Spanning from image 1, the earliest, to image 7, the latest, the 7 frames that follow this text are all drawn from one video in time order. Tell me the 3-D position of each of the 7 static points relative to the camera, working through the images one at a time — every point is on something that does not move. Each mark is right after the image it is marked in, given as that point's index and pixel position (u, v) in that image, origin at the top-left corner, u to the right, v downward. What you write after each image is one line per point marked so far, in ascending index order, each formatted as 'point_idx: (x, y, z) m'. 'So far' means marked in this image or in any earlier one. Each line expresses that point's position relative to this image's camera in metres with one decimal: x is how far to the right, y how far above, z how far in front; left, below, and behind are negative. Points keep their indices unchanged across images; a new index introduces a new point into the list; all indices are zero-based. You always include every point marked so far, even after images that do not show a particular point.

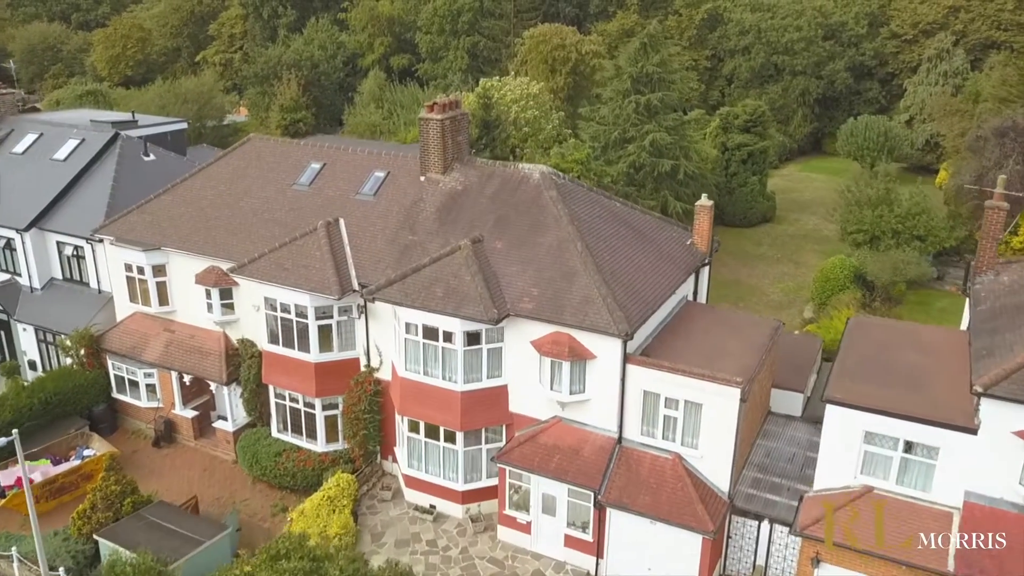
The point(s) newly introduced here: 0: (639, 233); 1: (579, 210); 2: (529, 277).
0: (+2.7, +1.2, +17.6) m
1: (+1.4, +1.6, +16.9) m
2: (+0.3, +0.2, +15.5) m
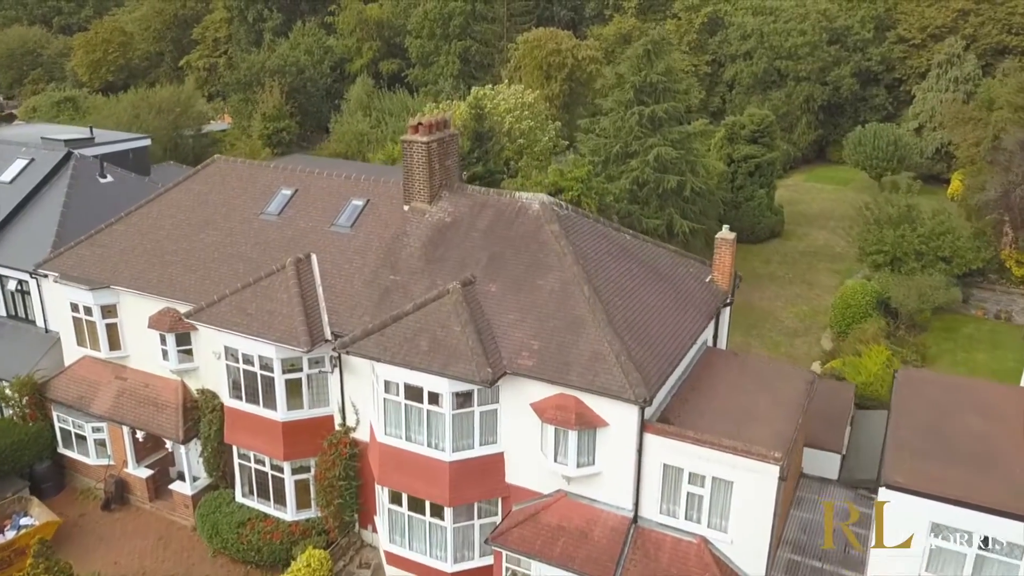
0: (+2.7, +0.3, +15.4) m
1: (+1.3, +0.8, +14.8) m
2: (+0.3, -0.6, +13.3) m
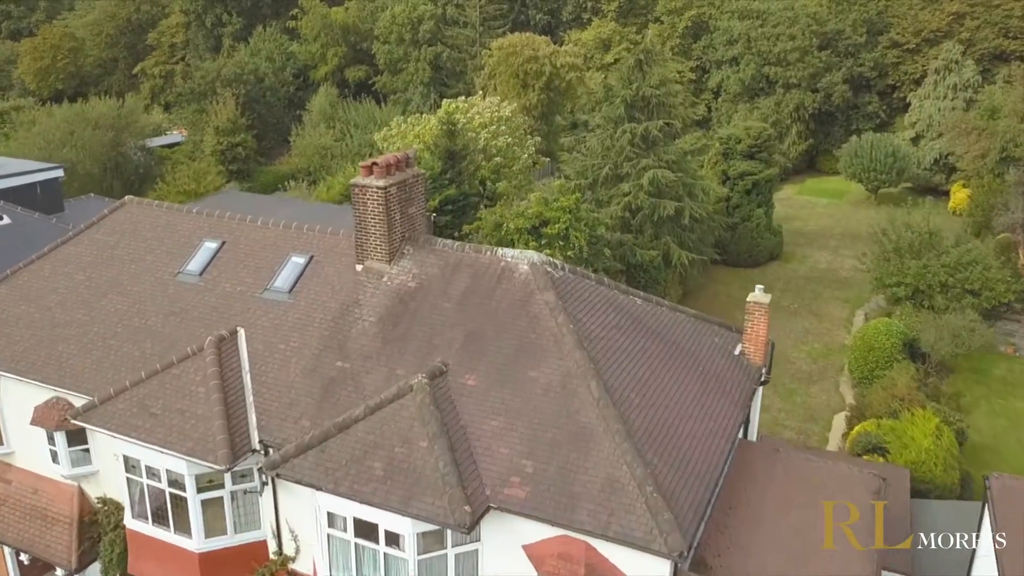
0: (+2.4, -0.9, +12.2) m
1: (+1.1, -0.5, +11.5) m
2: (+0.1, -1.9, +10.1) m
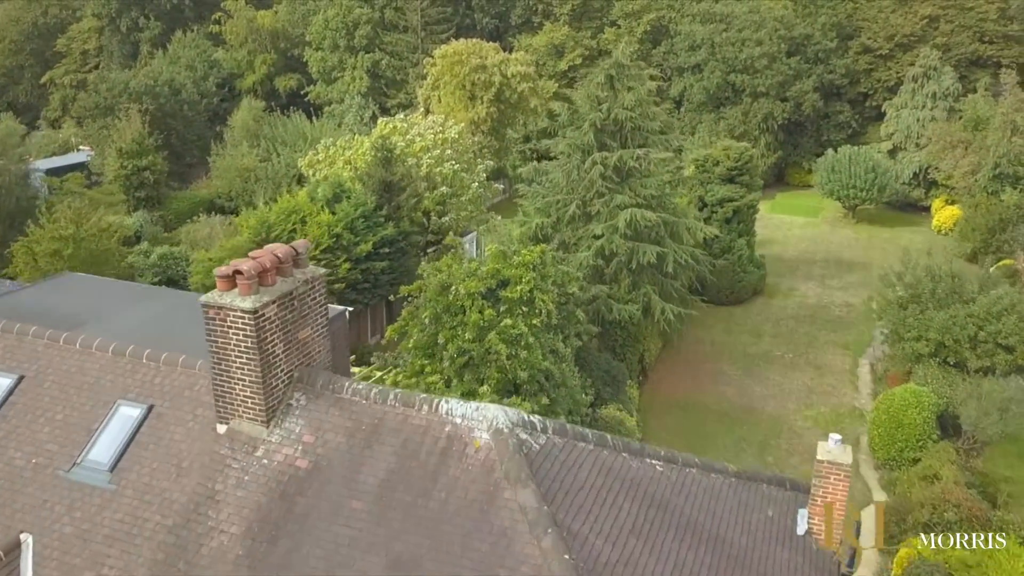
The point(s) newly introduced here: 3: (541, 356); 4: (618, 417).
0: (+2.0, -2.5, +7.9) m
1: (+0.7, -2.1, +7.1) m
2: (-0.2, -3.5, +5.6) m
3: (+0.6, -1.4, +16.6) m
4: (+2.5, -3.0, +19.5) m
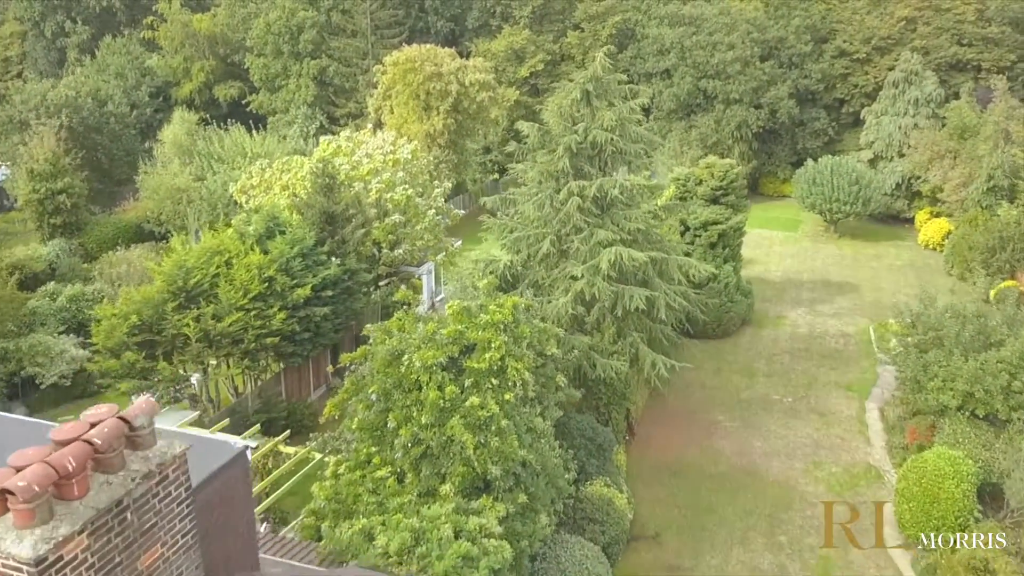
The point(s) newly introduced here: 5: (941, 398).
0: (+1.9, -3.6, +4.8) m
1: (+0.6, -3.2, +3.9) m
2: (-0.1, -4.7, +2.4) m
3: (+0.1, -2.6, +13.5) m
4: (+1.9, -4.2, +16.4) m
5: (+9.7, -2.5, +18.7) m
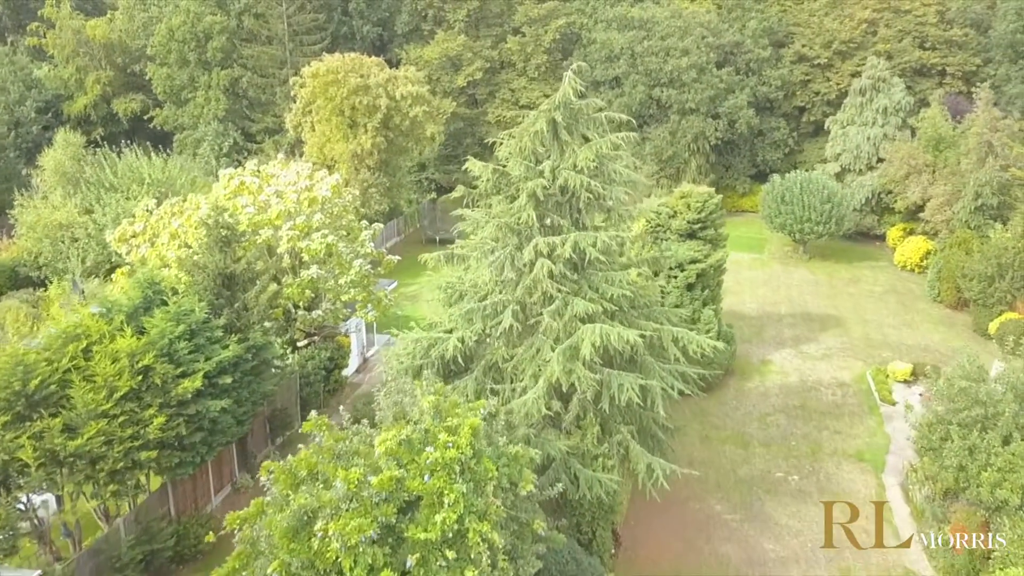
0: (+2.2, -5.1, +0.7) m
1: (+1.0, -4.7, -0.2) m
2: (+0.4, -6.2, -1.8) m
3: (-0.3, -4.1, +9.2) m
4: (+1.3, -5.7, +12.3) m
5: (+8.9, -3.7, +15.2) m
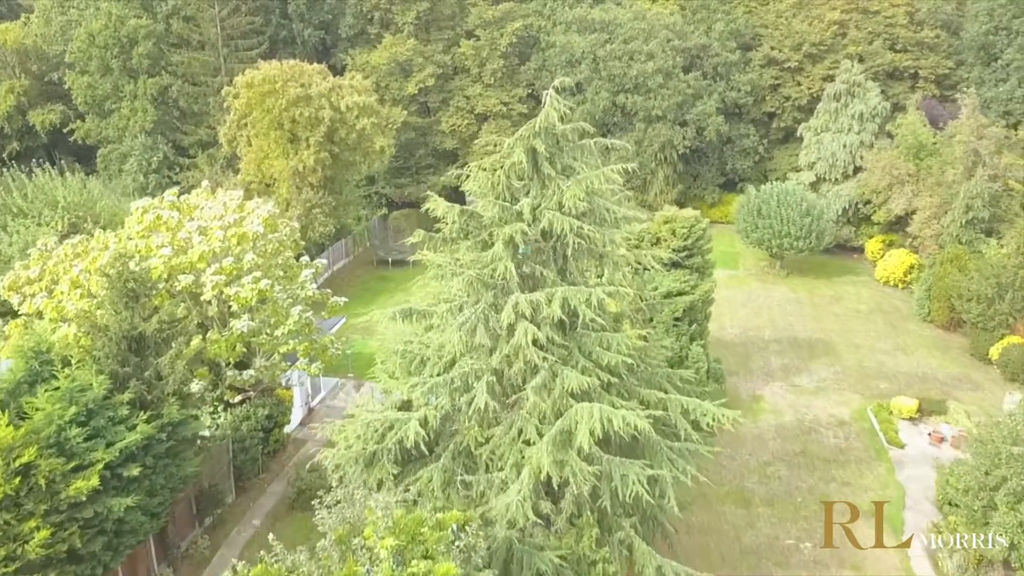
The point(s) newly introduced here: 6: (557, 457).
0: (+2.7, -6.0, -1.9) m
1: (+1.6, -5.7, -2.9) m
2: (+1.1, -7.1, -4.6) m
3: (-0.3, -5.1, +6.5) m
4: (+1.2, -6.6, +9.6) m
5: (+8.6, -4.5, +12.9) m
6: (+0.6, -2.3, +11.1) m
